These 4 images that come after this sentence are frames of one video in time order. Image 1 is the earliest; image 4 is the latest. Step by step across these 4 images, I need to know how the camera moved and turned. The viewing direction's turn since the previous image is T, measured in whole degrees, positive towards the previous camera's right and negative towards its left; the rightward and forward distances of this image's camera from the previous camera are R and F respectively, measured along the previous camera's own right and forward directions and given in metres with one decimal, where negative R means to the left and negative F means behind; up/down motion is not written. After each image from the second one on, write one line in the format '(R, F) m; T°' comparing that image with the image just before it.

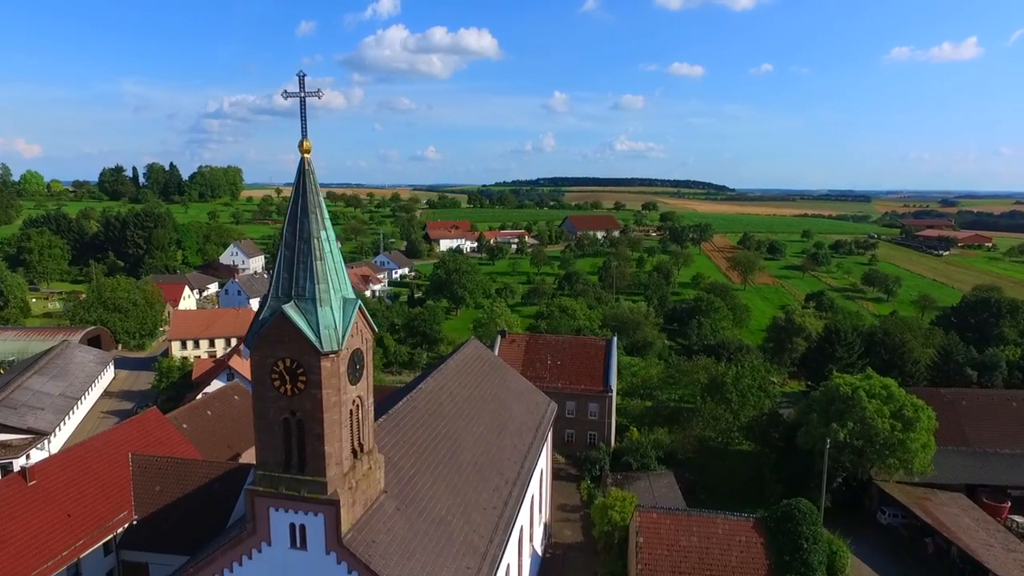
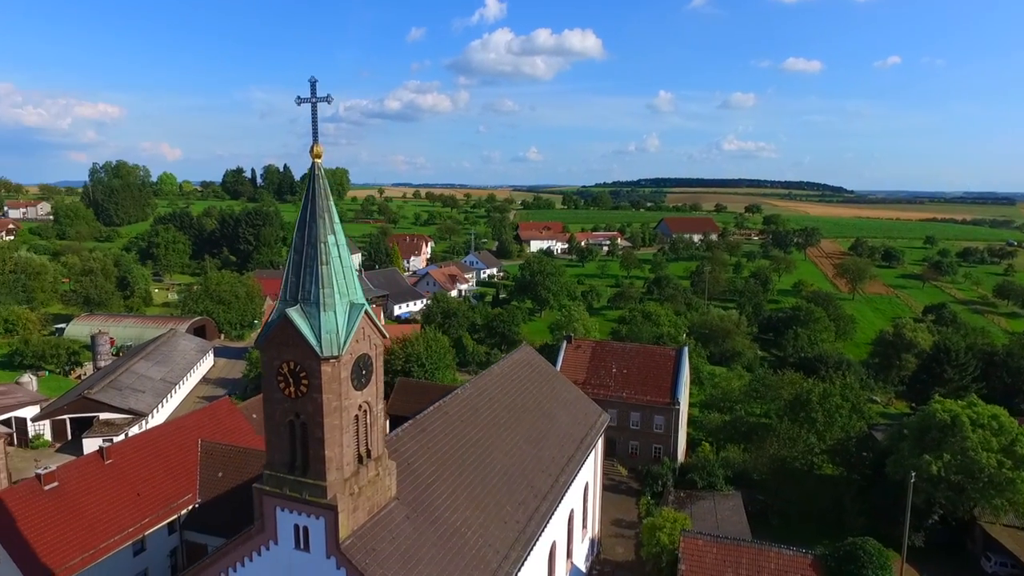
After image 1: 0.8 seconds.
(+1.8, +0.7) m; -9°
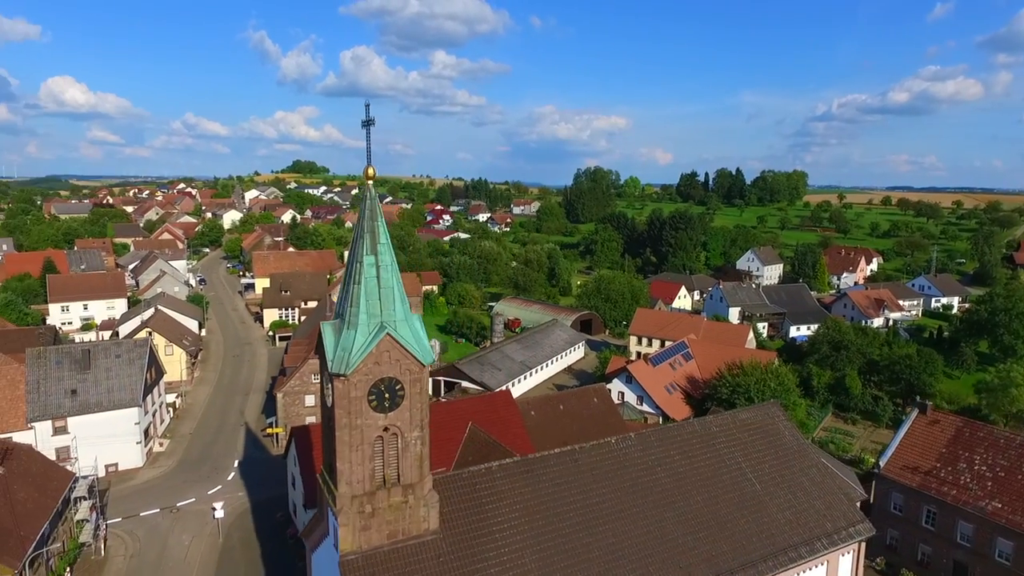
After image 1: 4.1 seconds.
(+7.0, +4.8) m; -40°
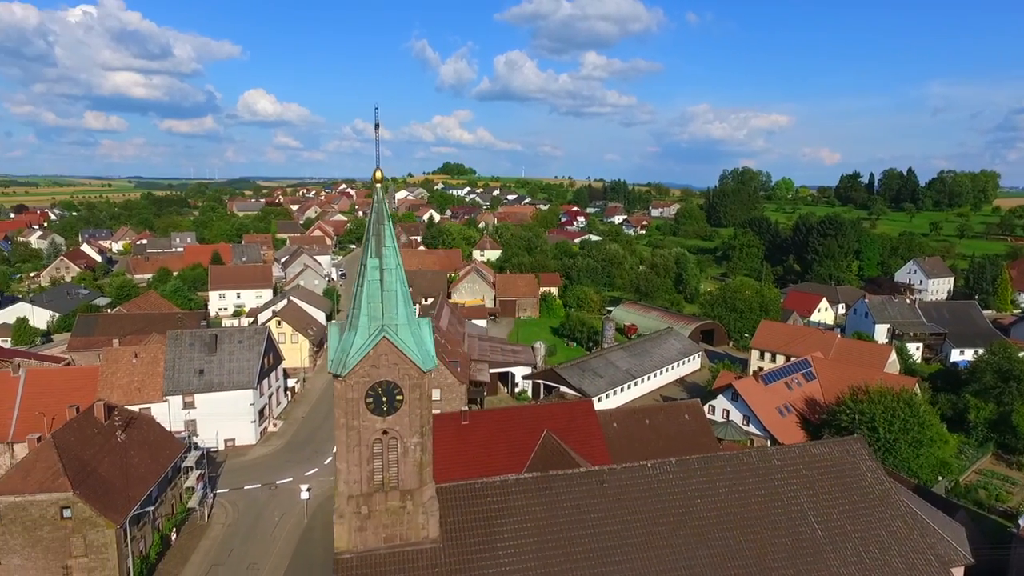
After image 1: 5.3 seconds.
(+2.7, +0.9) m; -13°
